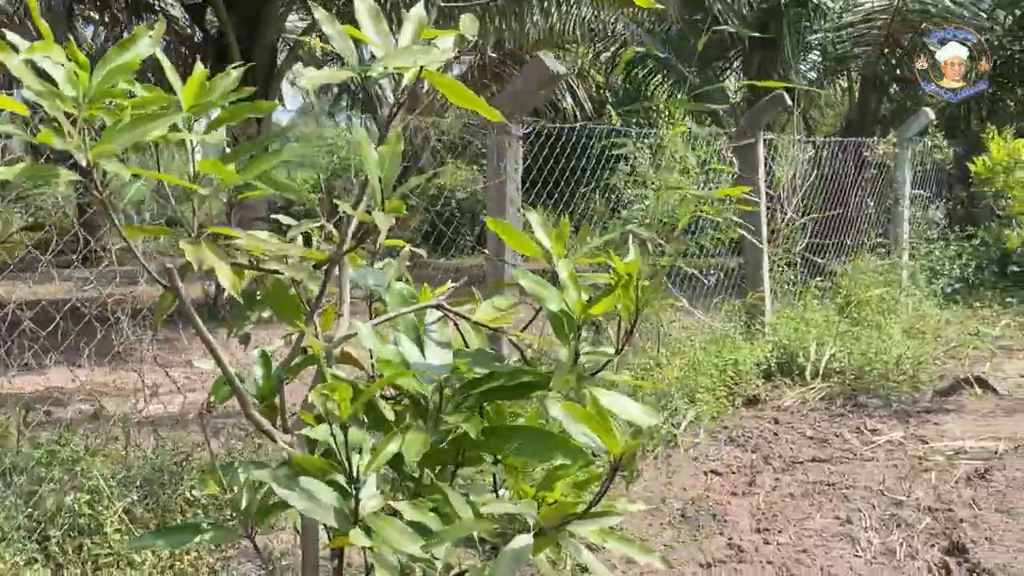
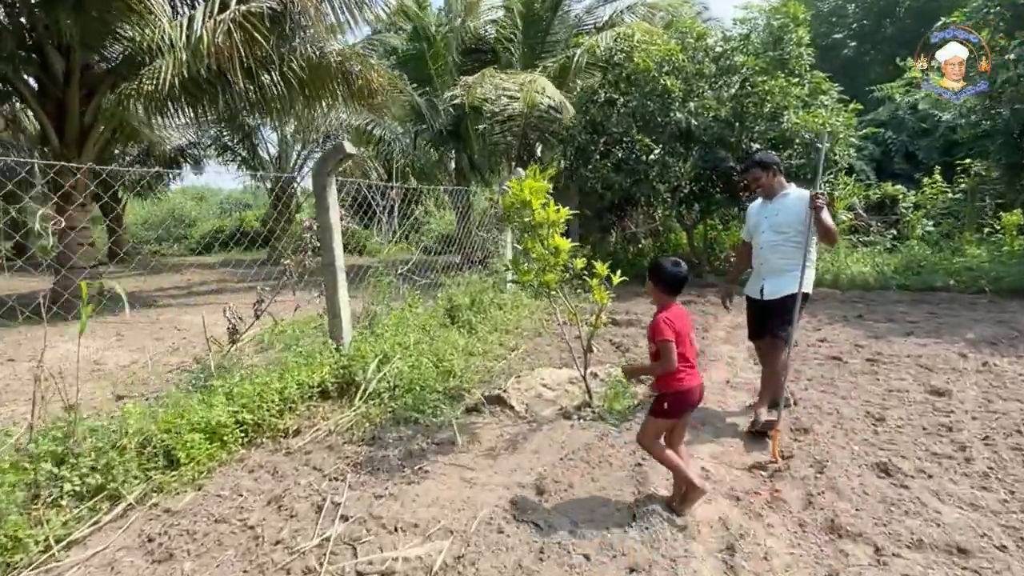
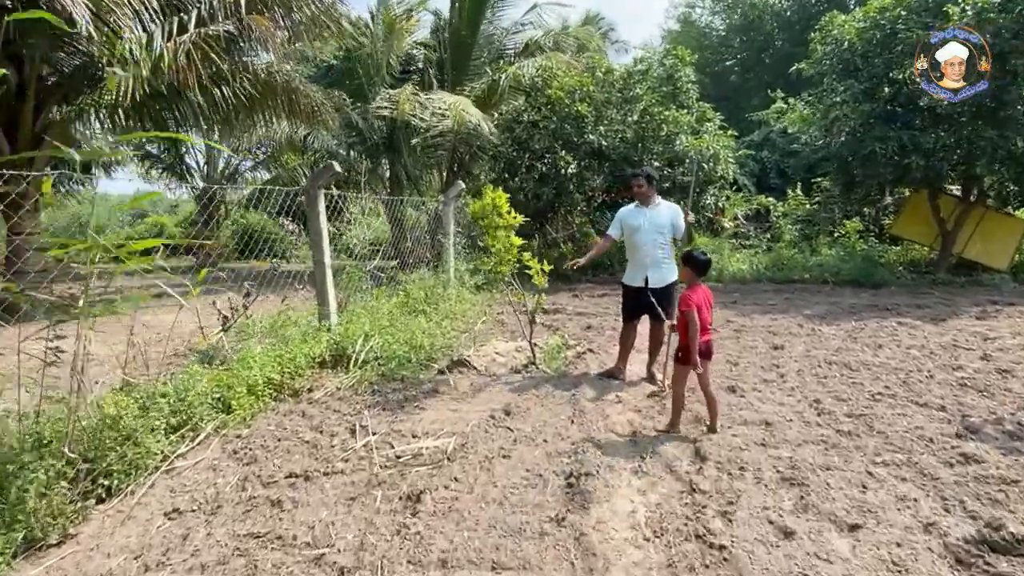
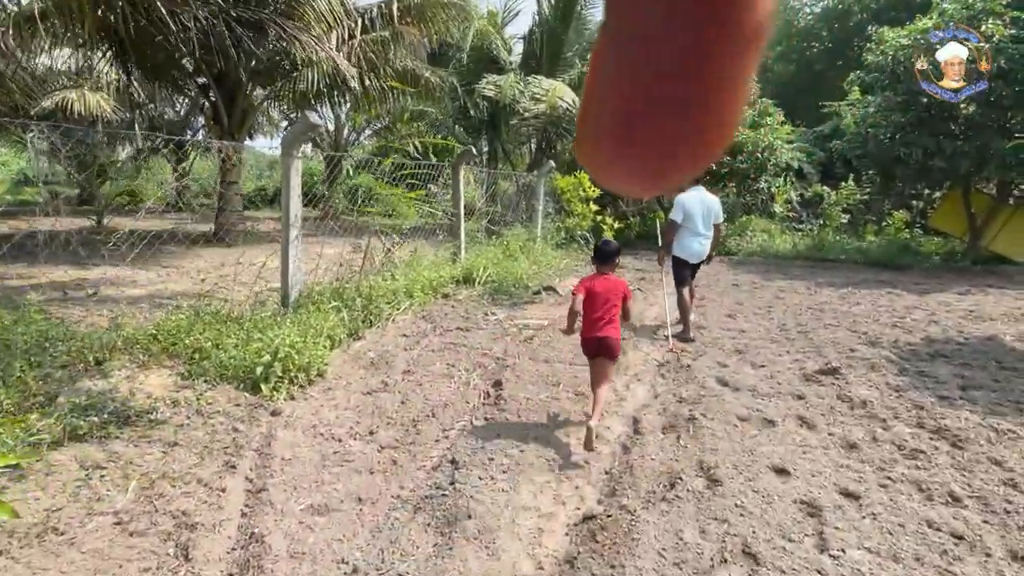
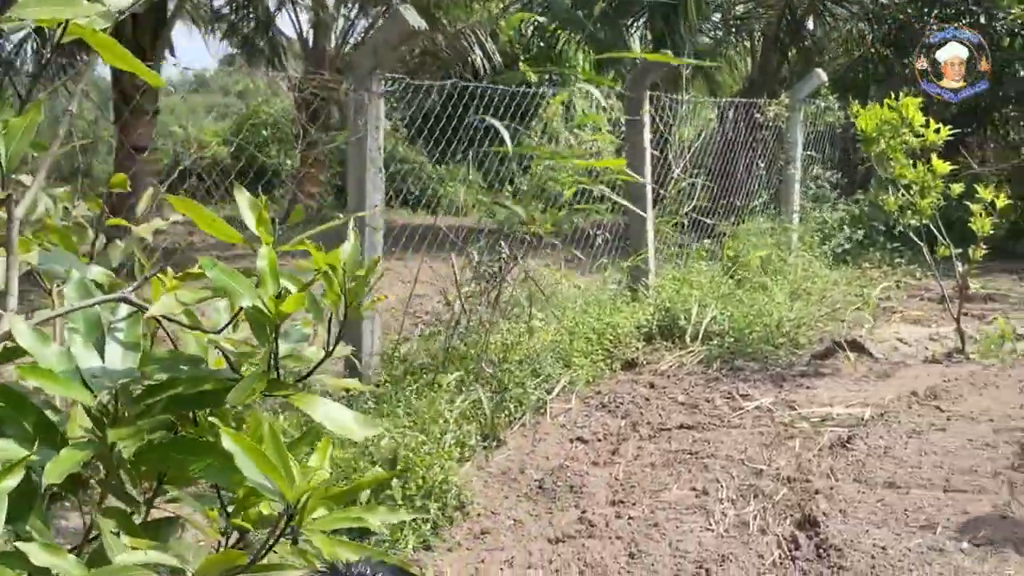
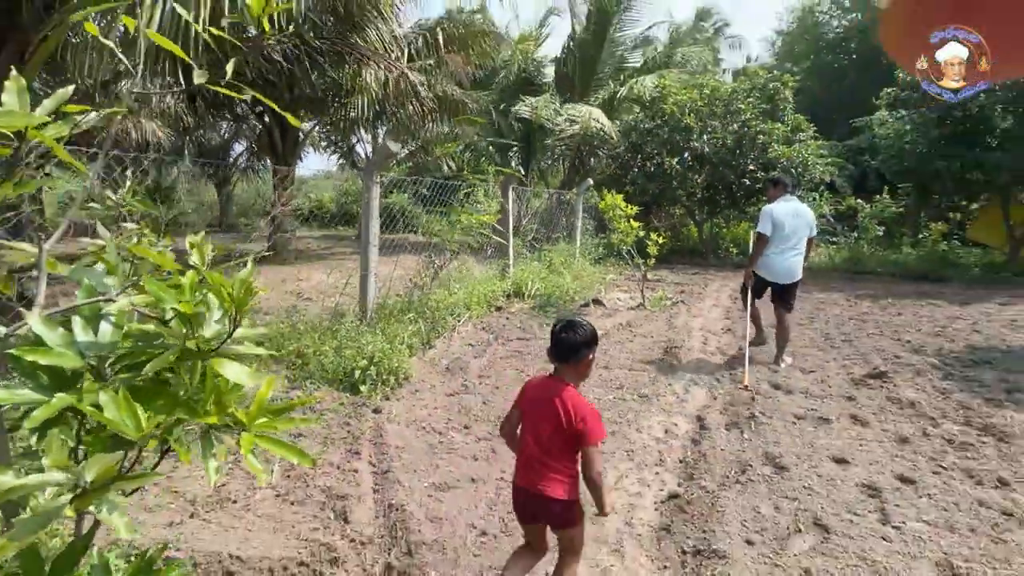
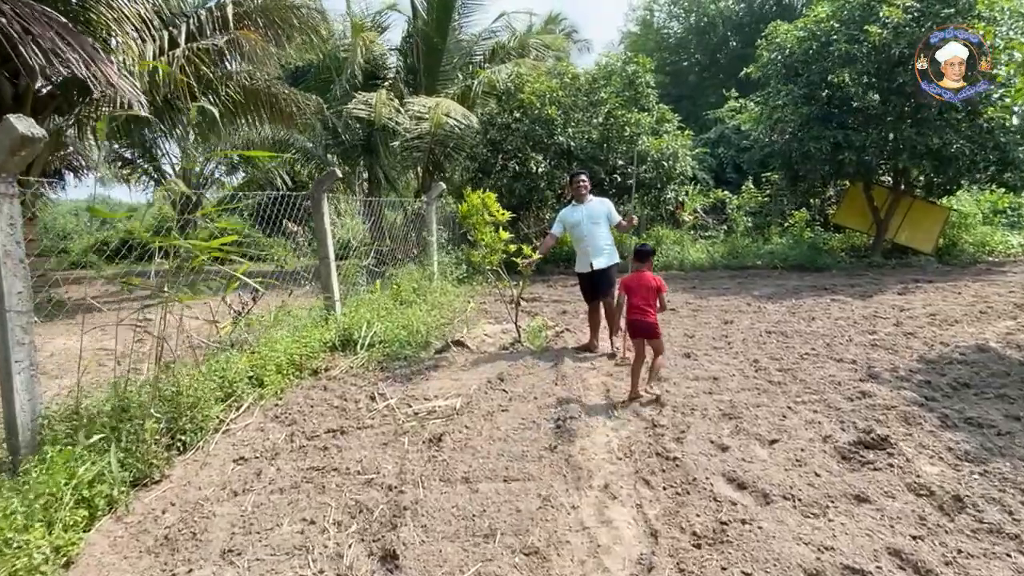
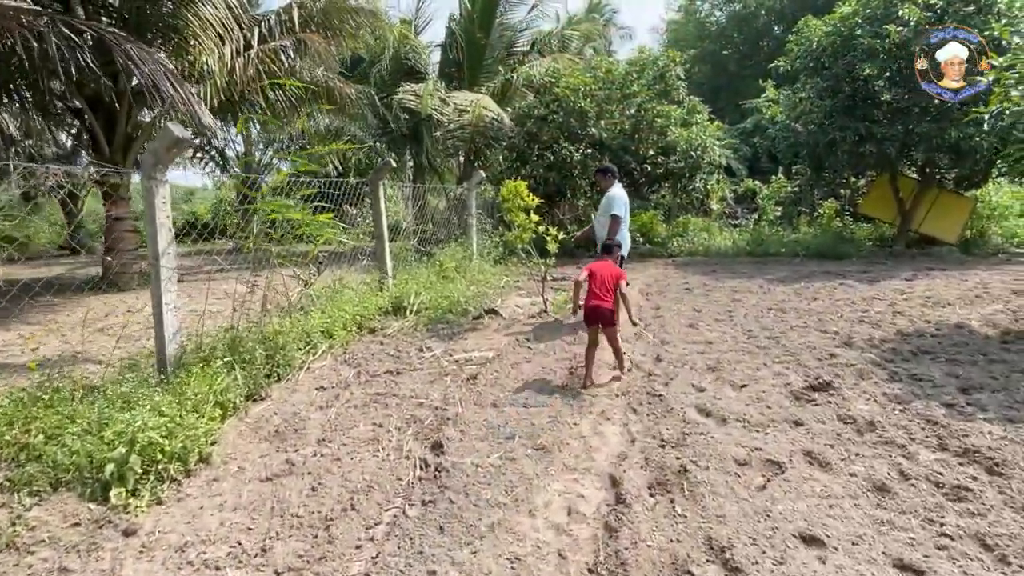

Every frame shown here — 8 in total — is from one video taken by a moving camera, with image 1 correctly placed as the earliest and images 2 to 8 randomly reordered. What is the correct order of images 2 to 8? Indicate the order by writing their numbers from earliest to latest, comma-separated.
5, 6, 4, 8, 7, 3, 2
